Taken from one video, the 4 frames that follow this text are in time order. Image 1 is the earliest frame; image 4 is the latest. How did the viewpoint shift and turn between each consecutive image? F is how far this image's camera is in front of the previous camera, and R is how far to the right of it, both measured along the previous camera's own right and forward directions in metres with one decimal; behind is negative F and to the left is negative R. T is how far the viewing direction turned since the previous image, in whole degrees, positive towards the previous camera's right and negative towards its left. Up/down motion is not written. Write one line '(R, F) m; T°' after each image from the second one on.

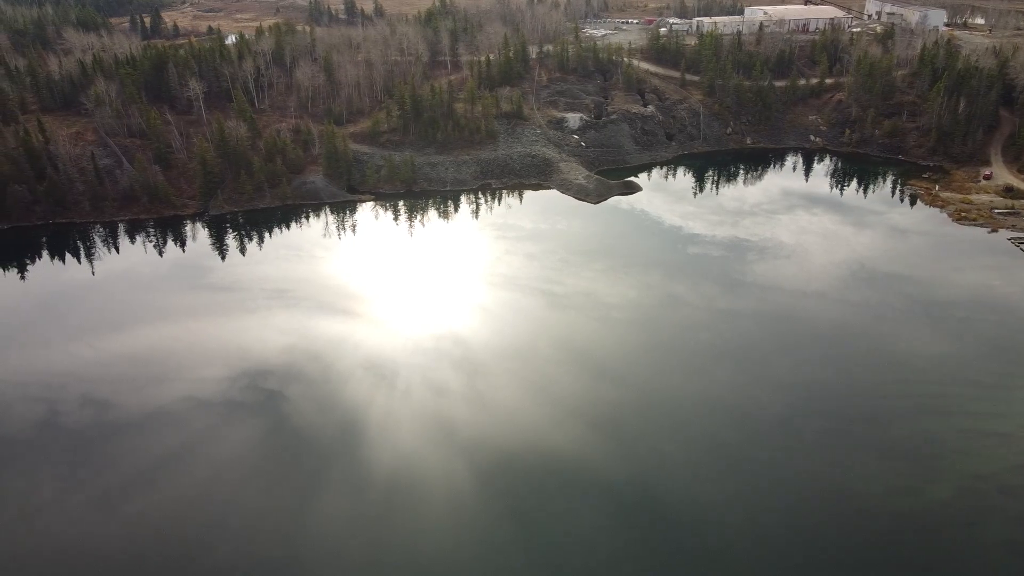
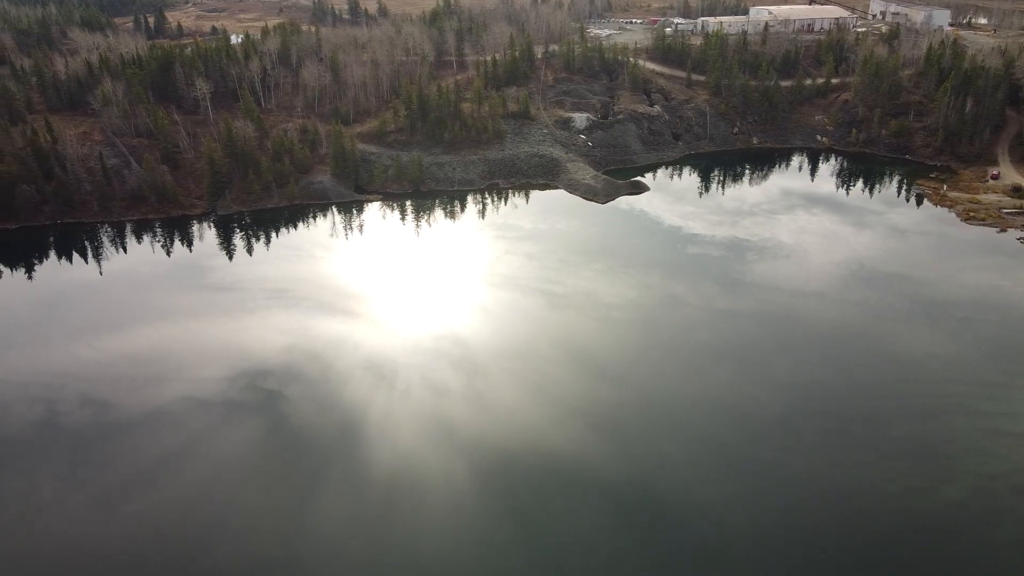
(-0.2, 0.0) m; 0°
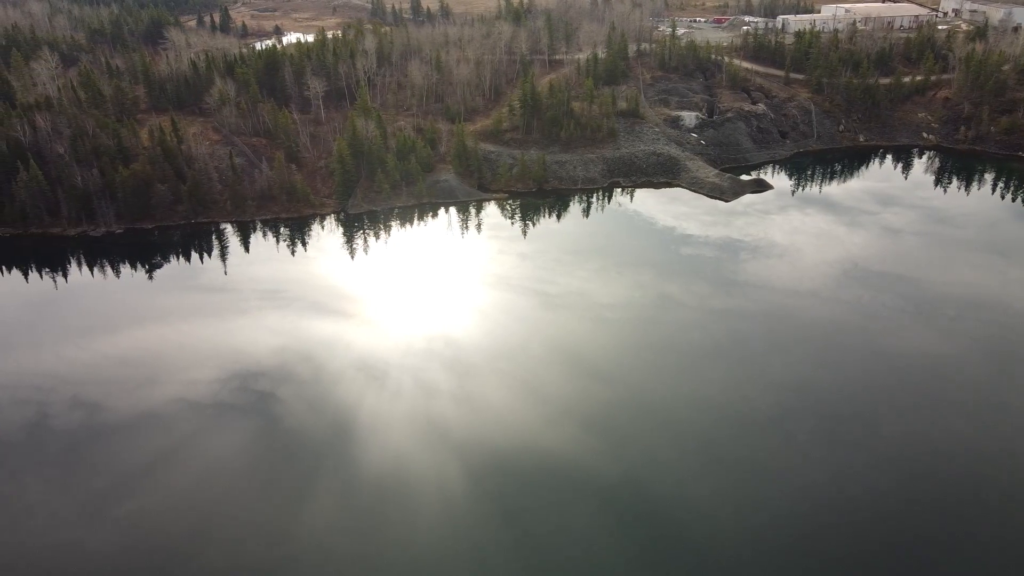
(-3.3, +0.1) m; 0°
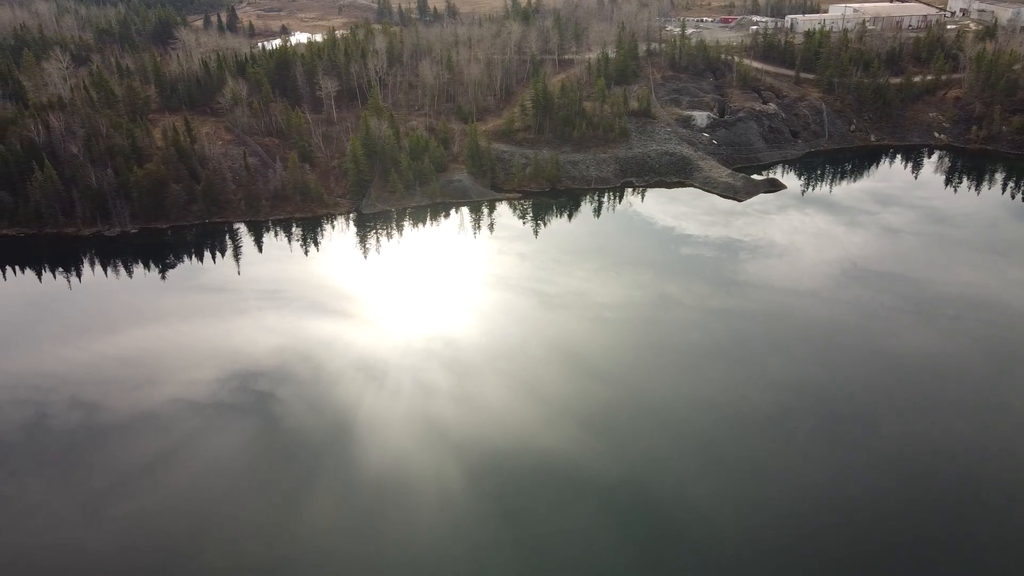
(-0.4, 0.0) m; 0°
